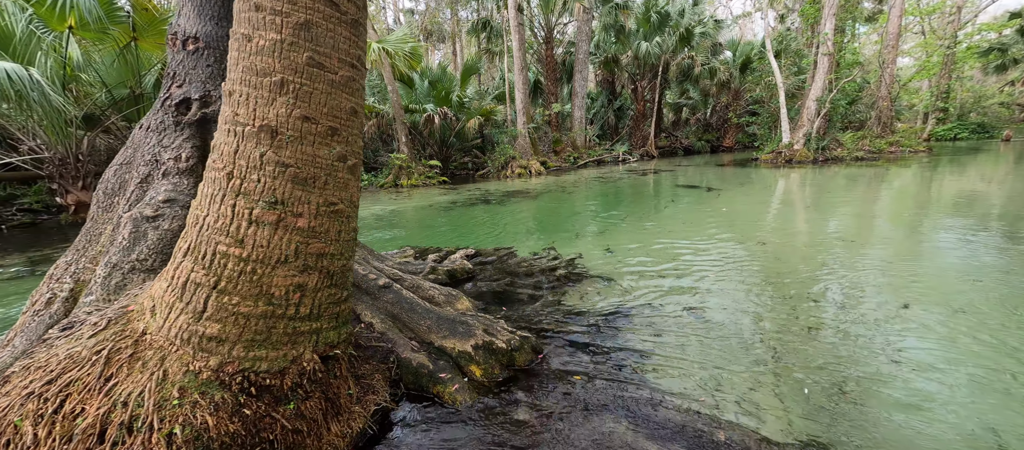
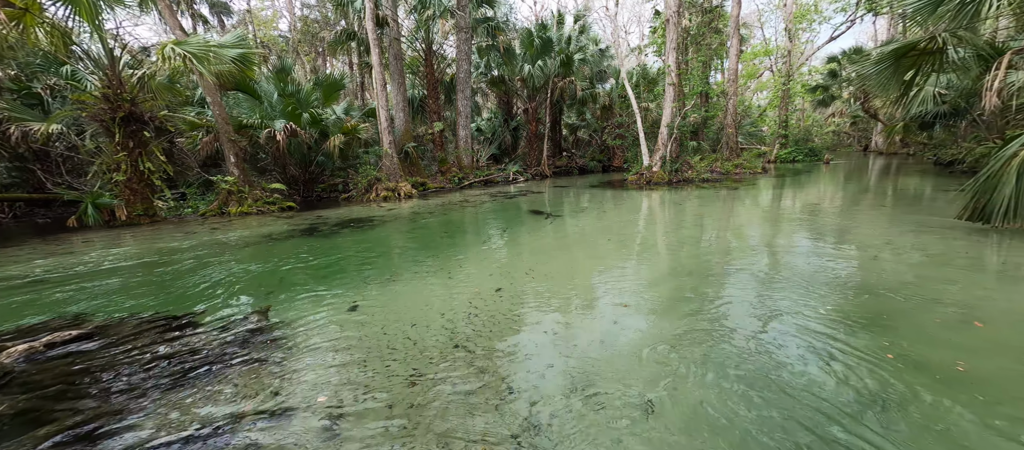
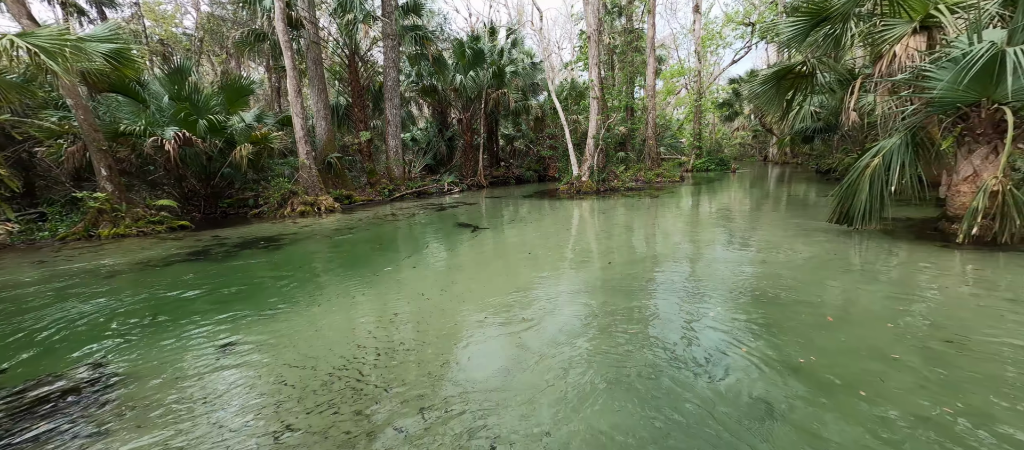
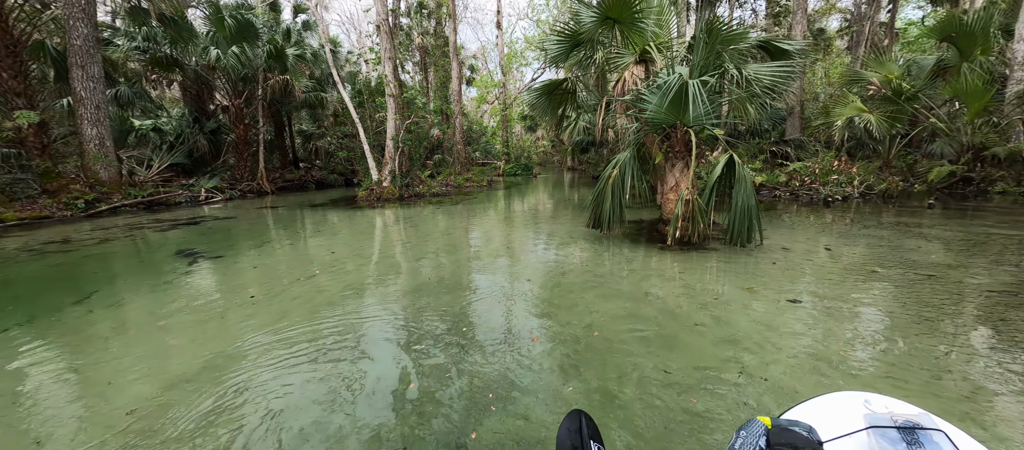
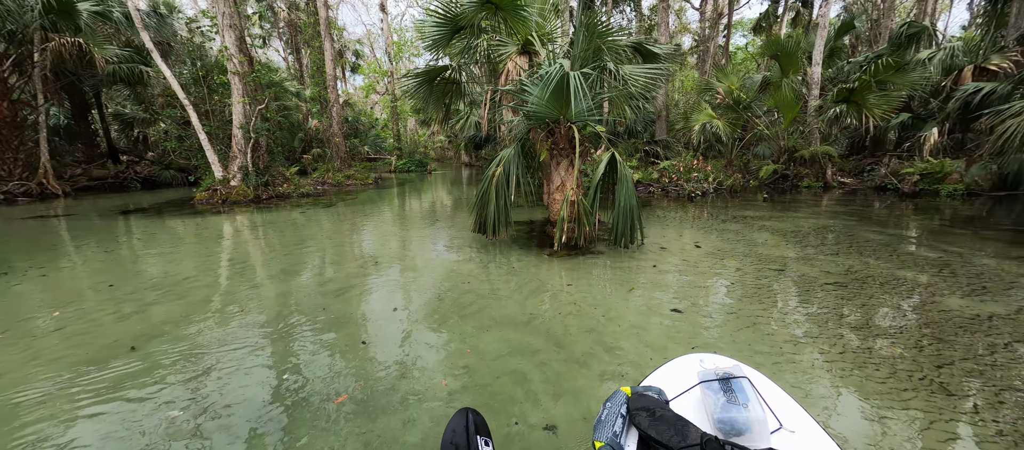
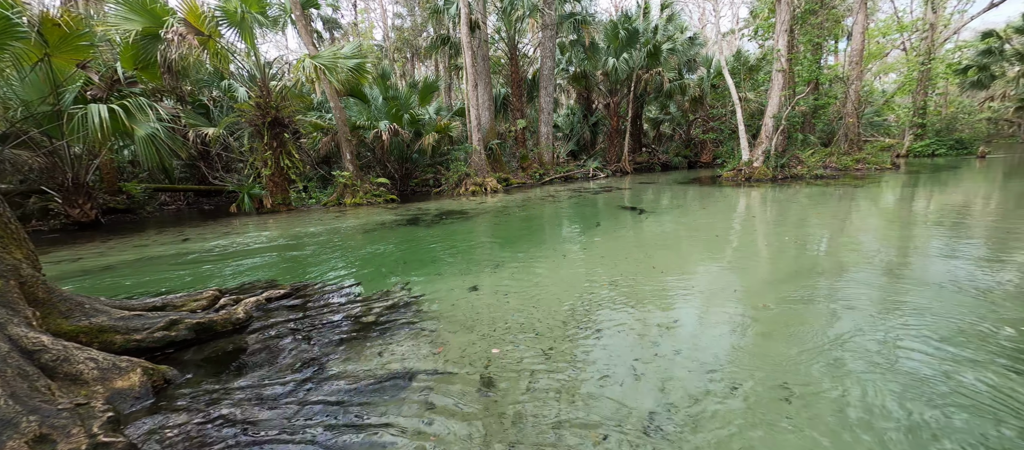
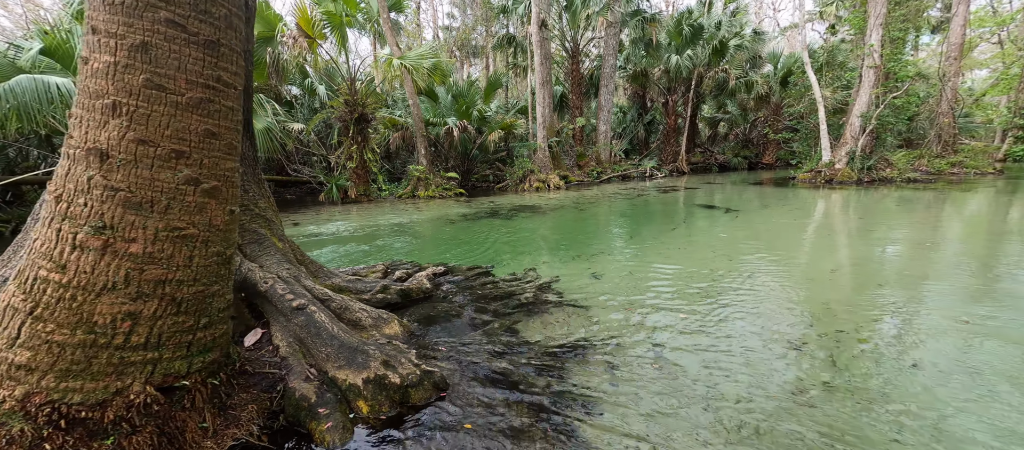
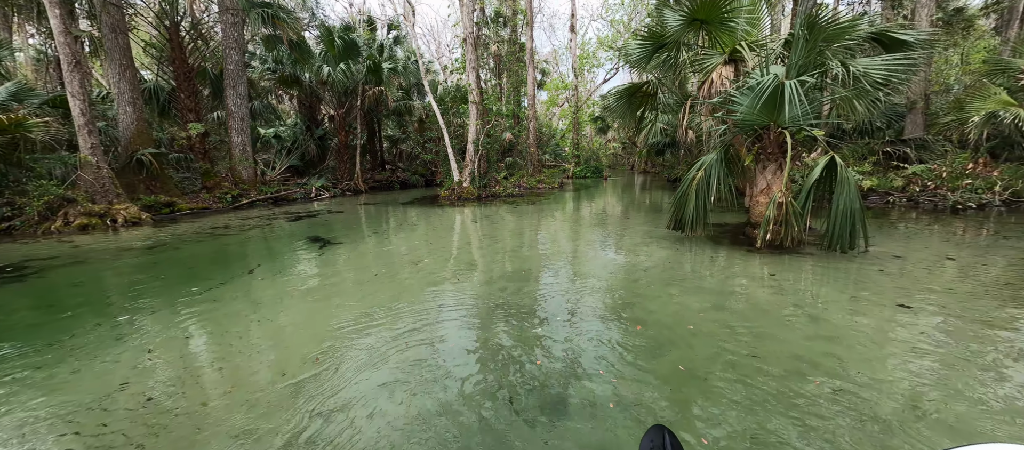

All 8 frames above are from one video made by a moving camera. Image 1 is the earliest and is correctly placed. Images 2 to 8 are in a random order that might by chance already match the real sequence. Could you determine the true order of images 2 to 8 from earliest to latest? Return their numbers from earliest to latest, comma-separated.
7, 6, 2, 3, 8, 4, 5
